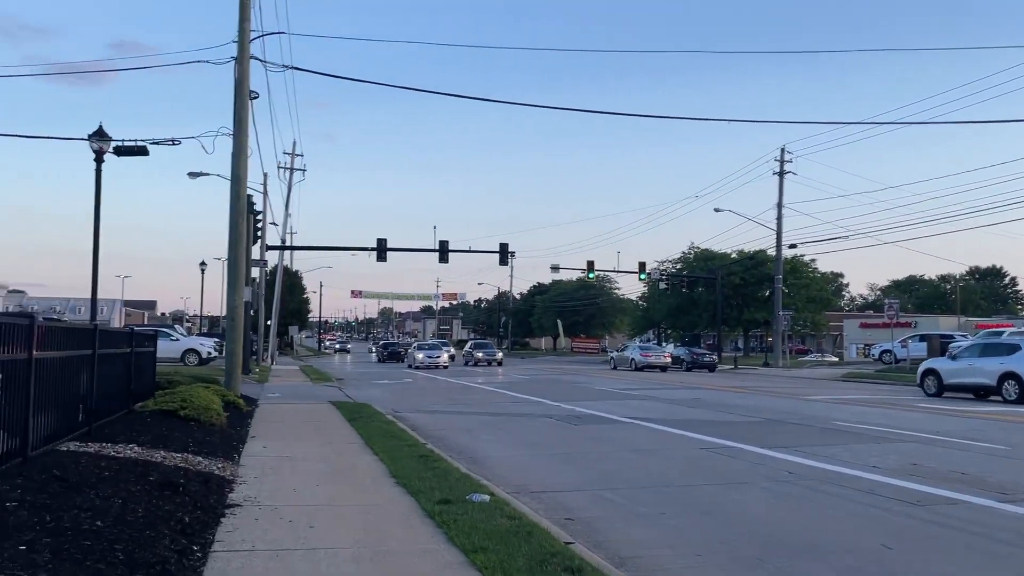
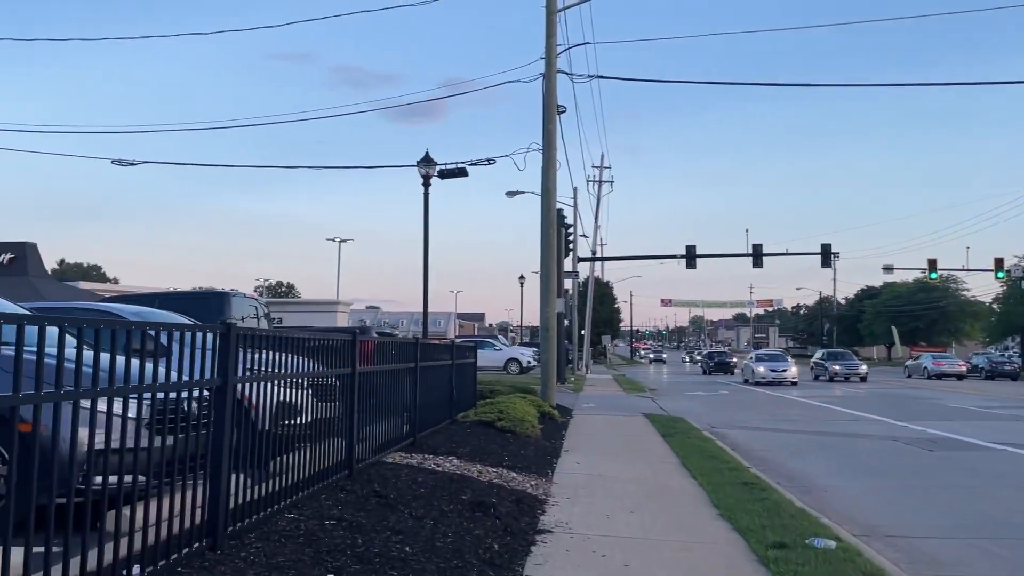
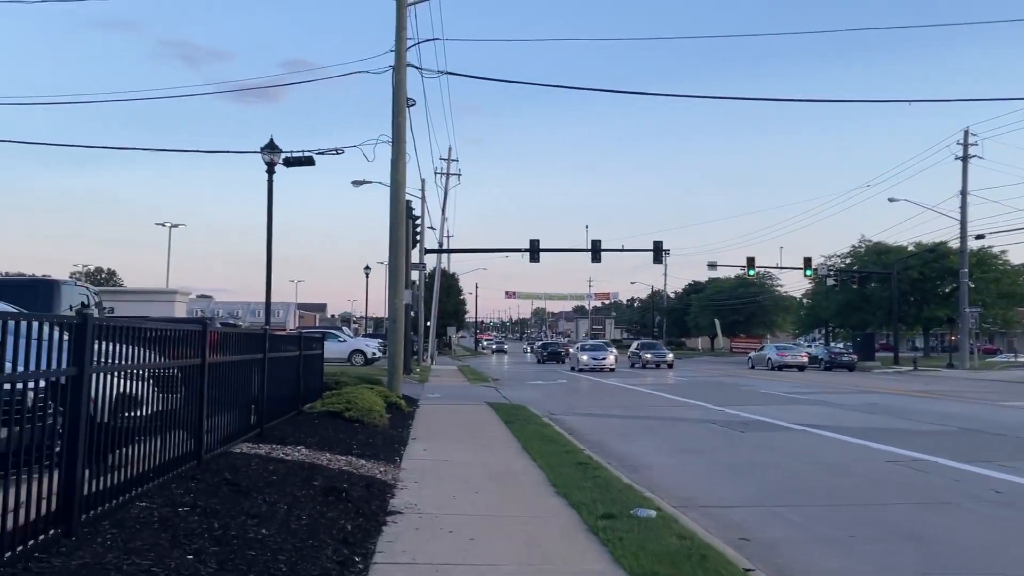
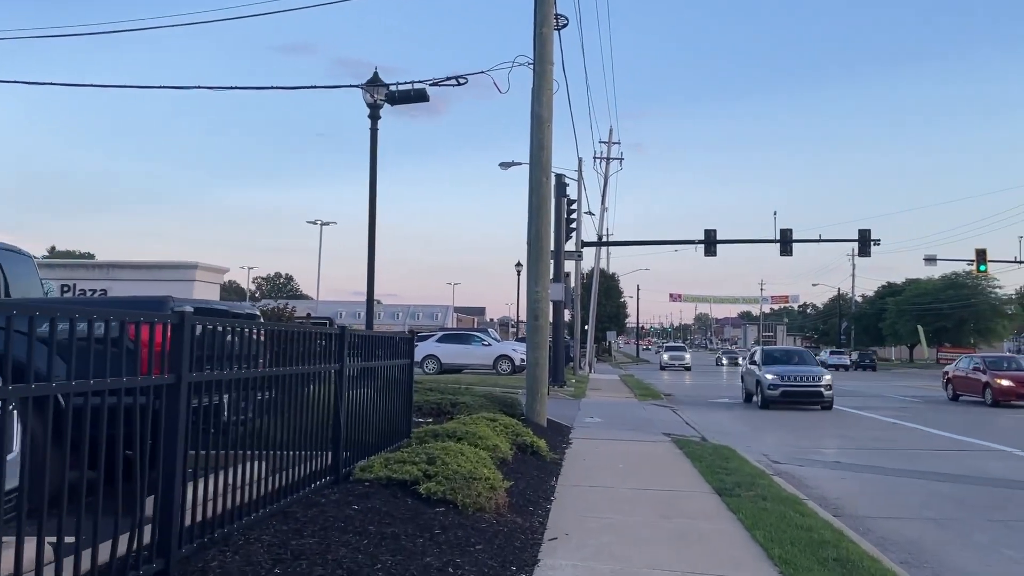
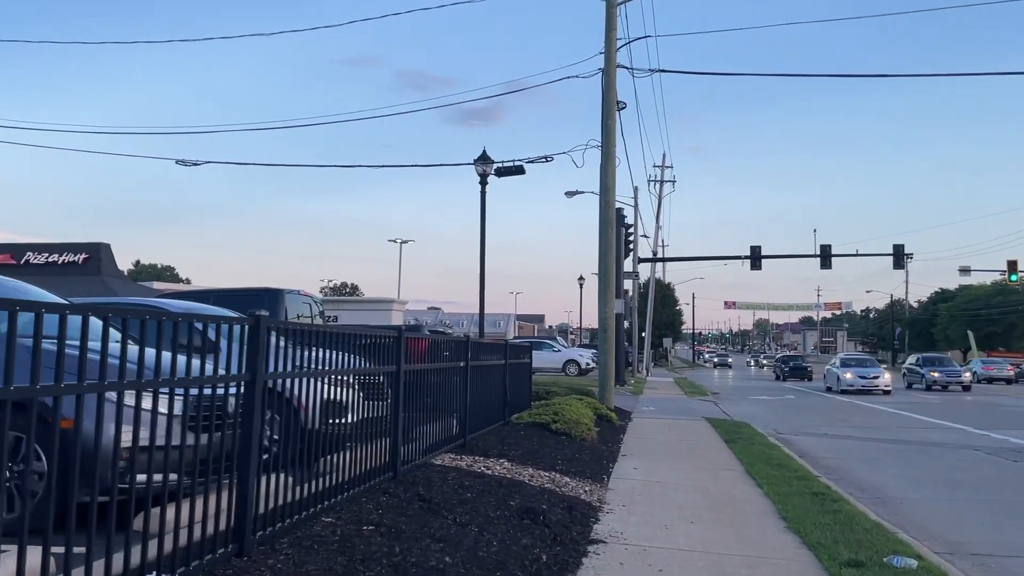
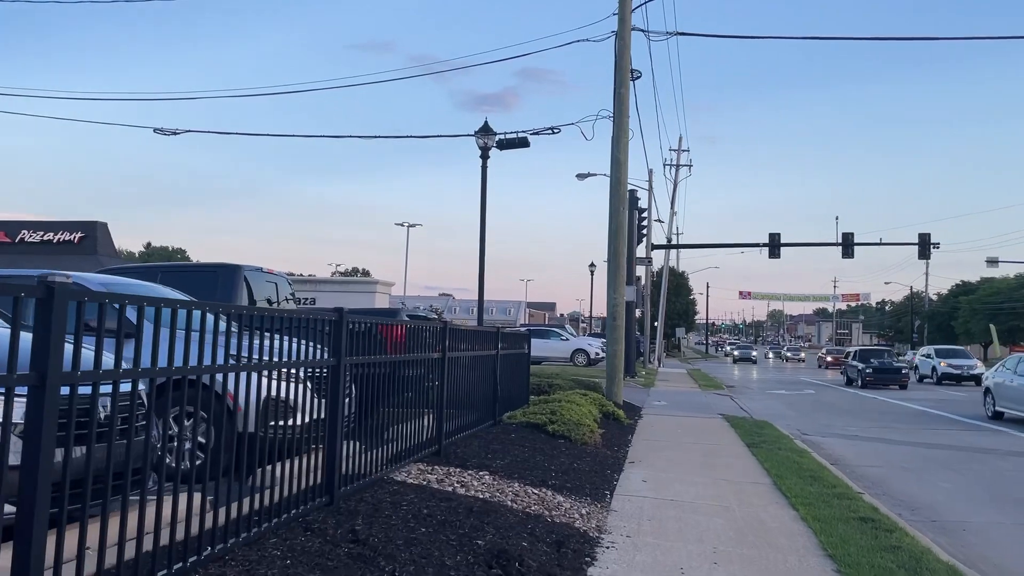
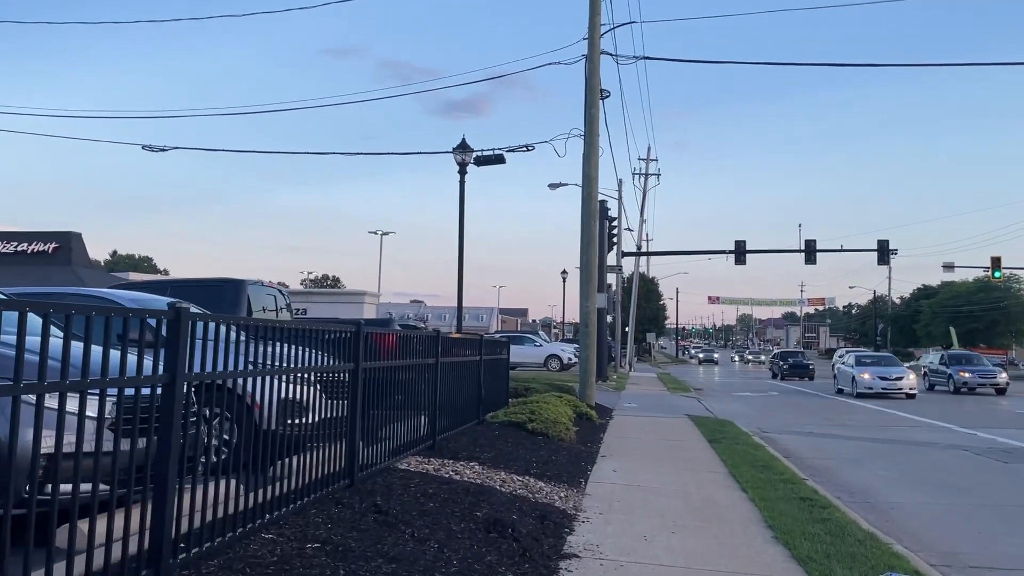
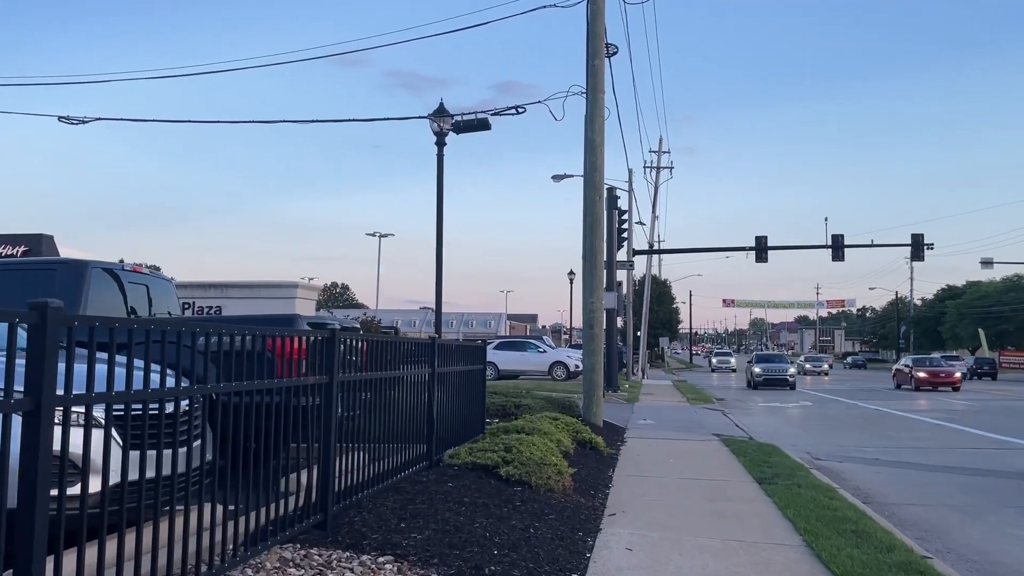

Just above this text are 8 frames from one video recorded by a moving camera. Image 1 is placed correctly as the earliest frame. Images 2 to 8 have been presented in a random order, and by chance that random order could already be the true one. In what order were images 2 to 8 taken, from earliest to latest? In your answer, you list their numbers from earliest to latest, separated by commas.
3, 2, 5, 7, 6, 8, 4
